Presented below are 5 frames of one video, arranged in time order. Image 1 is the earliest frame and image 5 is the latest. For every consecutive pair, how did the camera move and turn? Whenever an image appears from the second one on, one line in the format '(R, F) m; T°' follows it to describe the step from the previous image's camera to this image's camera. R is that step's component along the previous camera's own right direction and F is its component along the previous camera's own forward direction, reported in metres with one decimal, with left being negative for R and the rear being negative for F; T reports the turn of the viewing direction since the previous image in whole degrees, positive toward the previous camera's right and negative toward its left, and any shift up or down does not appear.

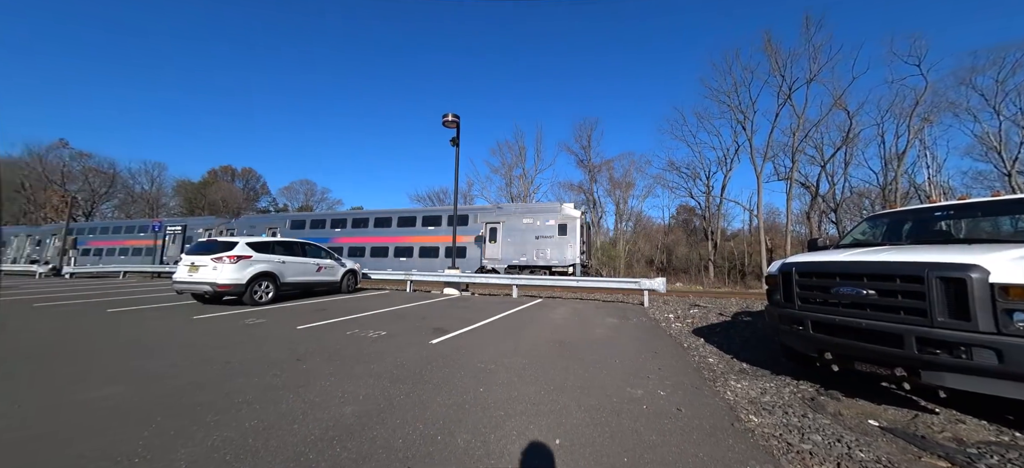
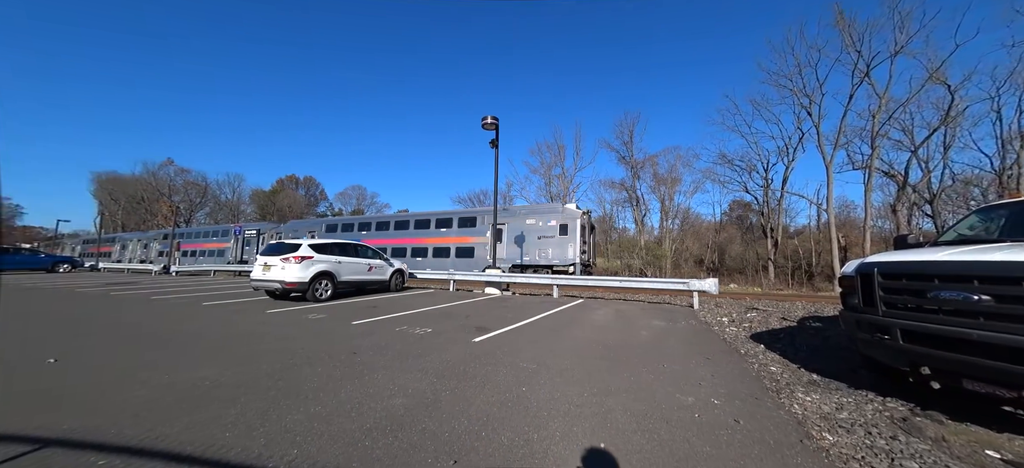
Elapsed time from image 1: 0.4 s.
(0.0, +0.1) m; -7°
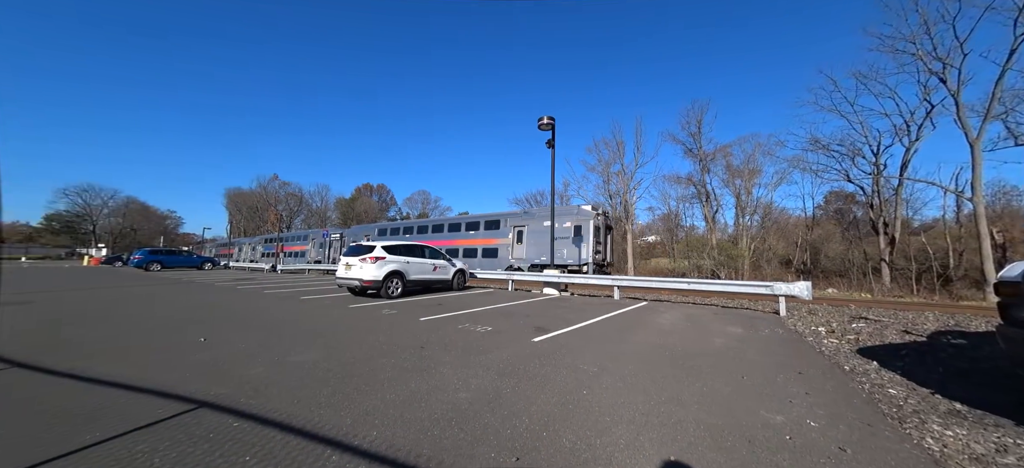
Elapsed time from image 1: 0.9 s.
(-0.1, +0.3) m; -10°
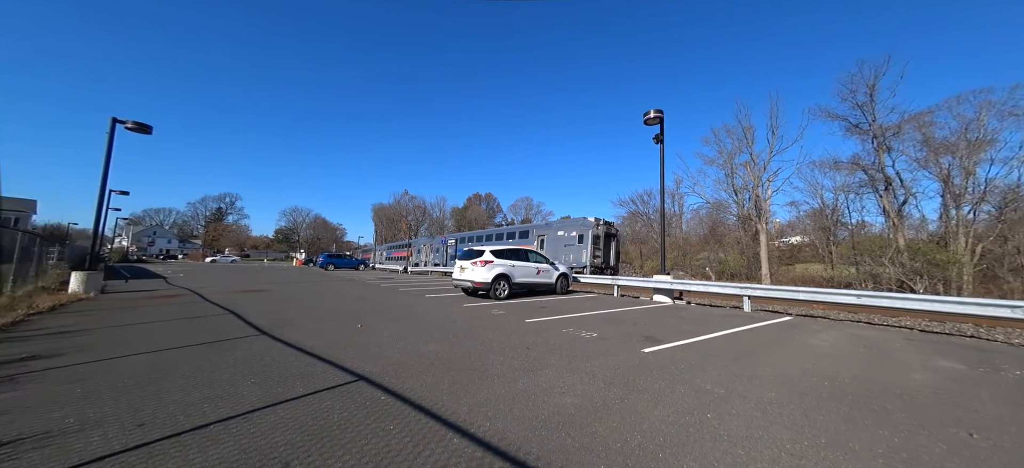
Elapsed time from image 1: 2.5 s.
(-0.4, +1.3) m; -17°
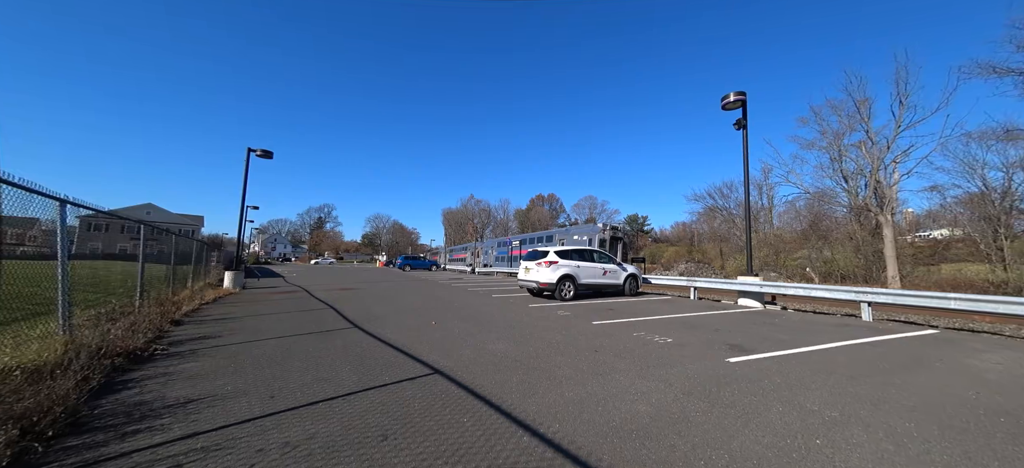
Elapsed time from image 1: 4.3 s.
(-0.4, +2.1) m; -11°
